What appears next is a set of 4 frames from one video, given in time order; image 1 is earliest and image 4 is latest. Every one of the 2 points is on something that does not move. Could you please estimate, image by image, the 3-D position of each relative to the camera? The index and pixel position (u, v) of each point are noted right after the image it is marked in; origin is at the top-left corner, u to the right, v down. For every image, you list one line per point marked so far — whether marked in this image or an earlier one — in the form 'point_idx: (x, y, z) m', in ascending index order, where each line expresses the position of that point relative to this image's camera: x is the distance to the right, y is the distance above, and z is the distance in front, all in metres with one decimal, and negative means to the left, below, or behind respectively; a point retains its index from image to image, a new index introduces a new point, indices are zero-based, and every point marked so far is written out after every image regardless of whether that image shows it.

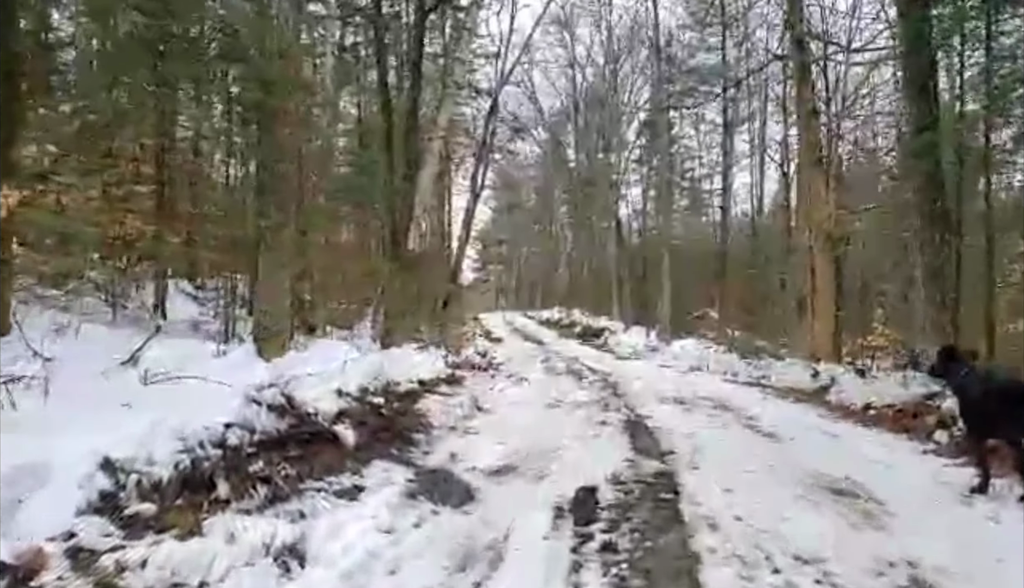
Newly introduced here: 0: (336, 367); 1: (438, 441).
0: (-1.1, -0.5, +9.1) m
1: (-0.4, -0.8, +8.0) m
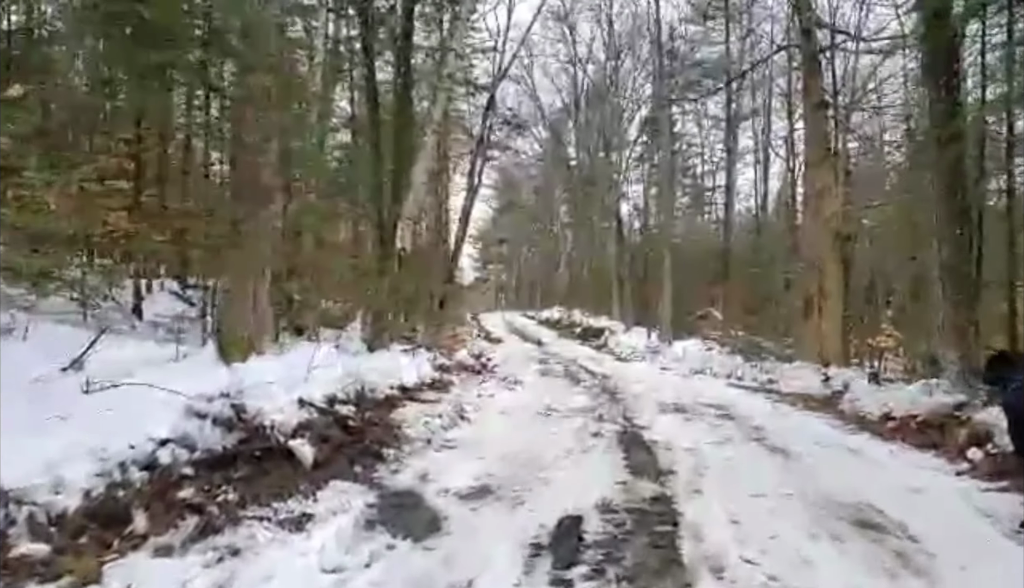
0: (-1.2, -0.5, +8.3) m
1: (-0.5, -0.8, +7.2) m
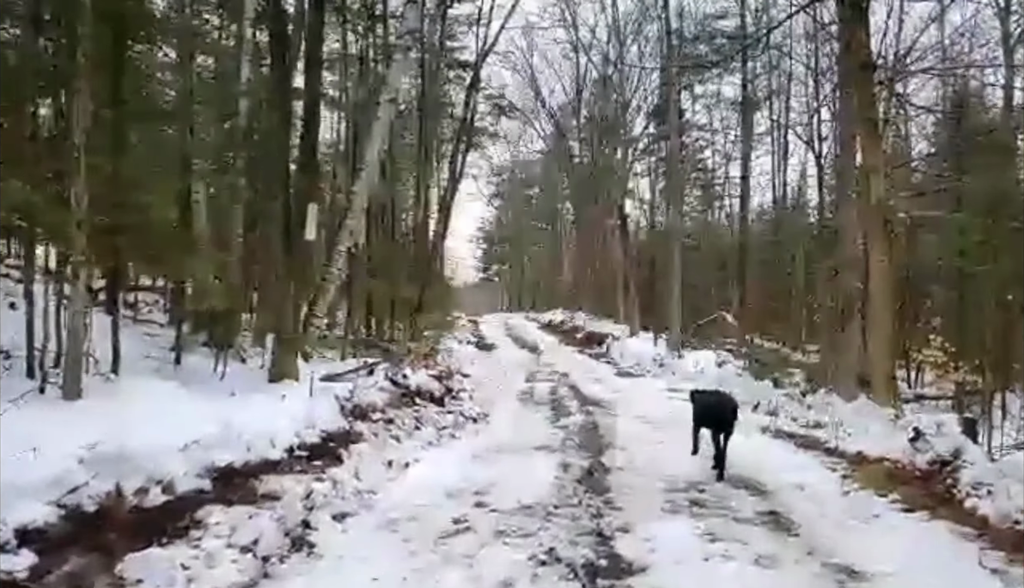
0: (-1.6, -0.5, +4.3) m
1: (-0.9, -0.9, +3.3) m
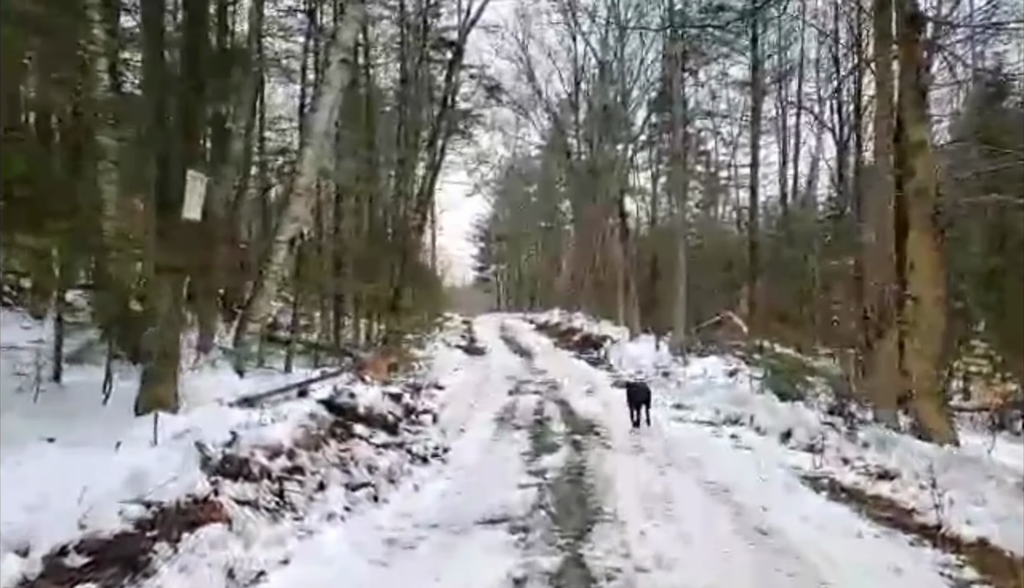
0: (-1.9, -0.5, +1.4) m
1: (-1.2, -0.9, +0.3) m
